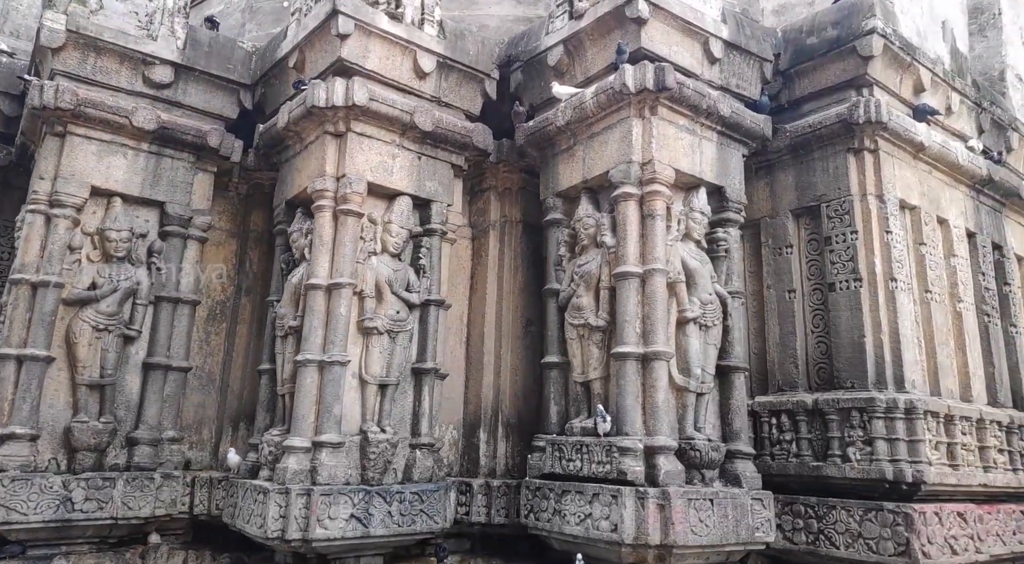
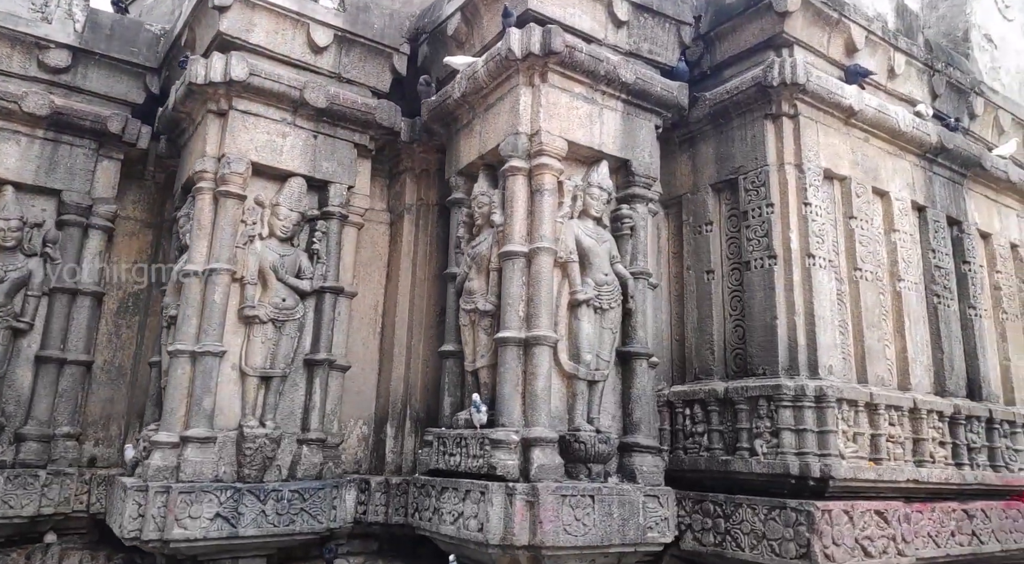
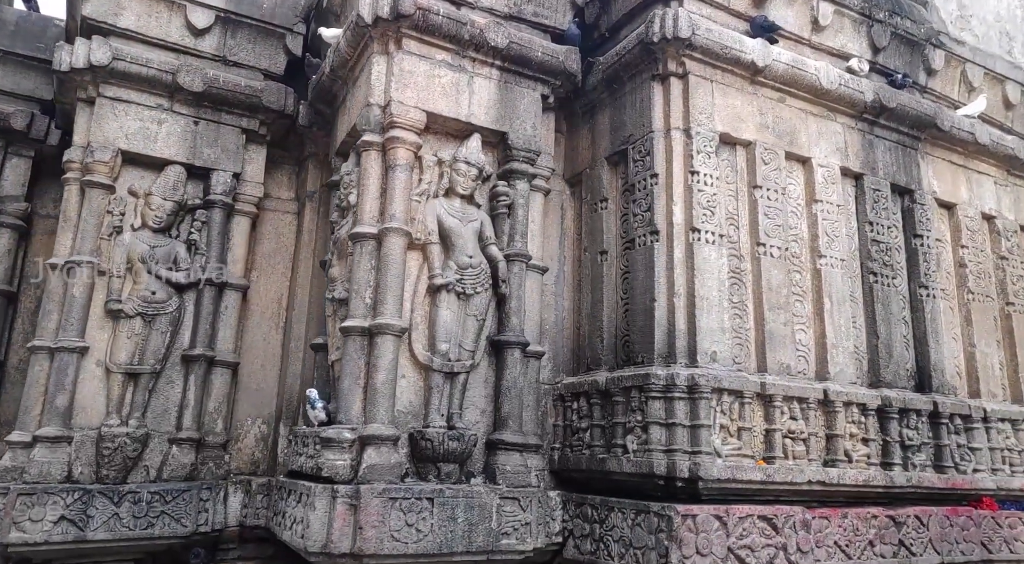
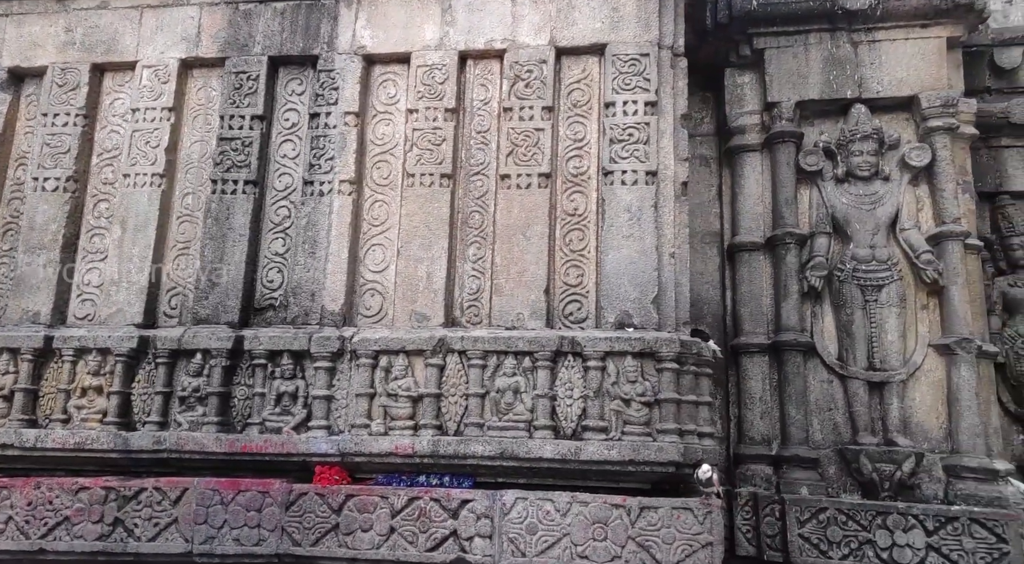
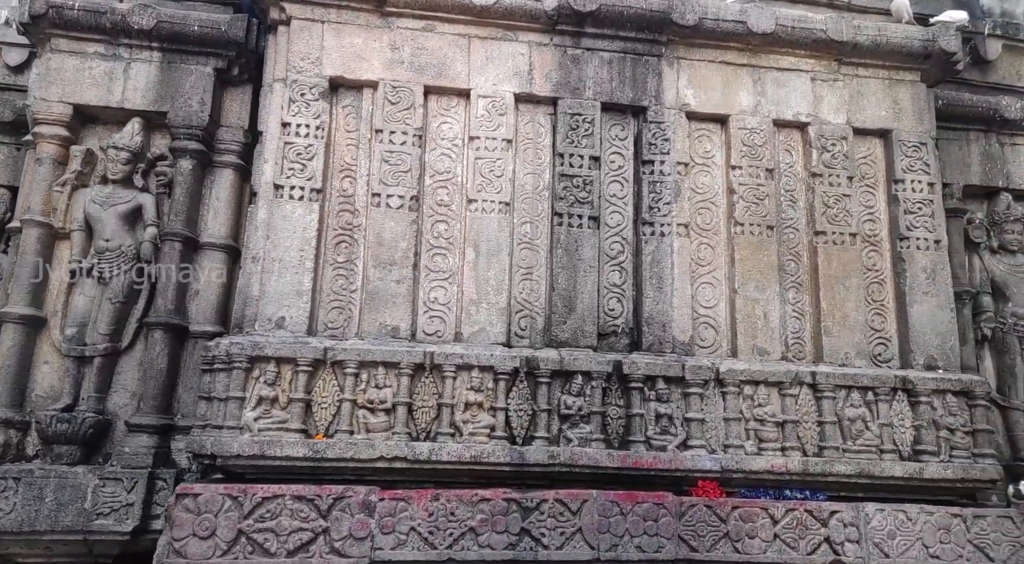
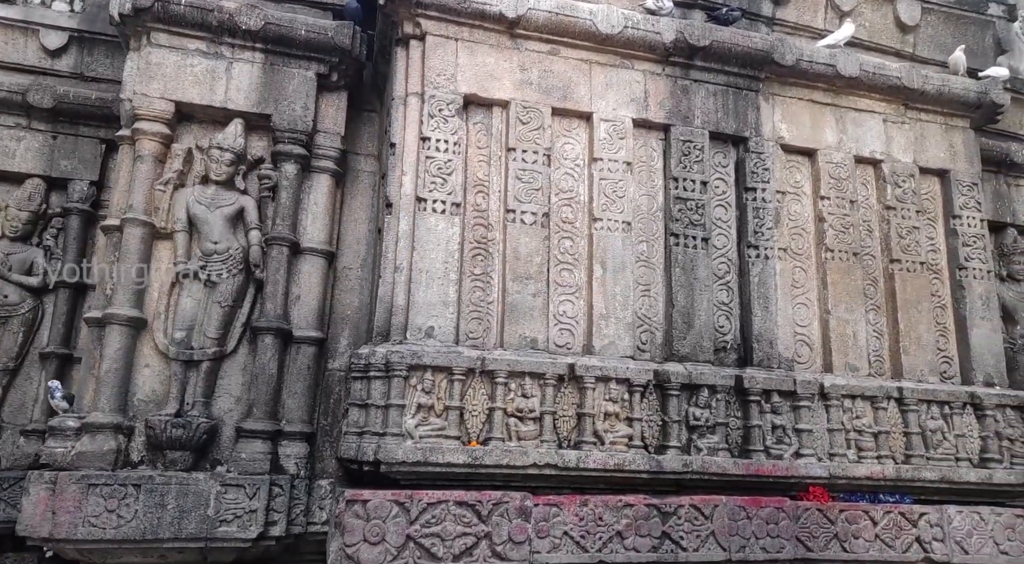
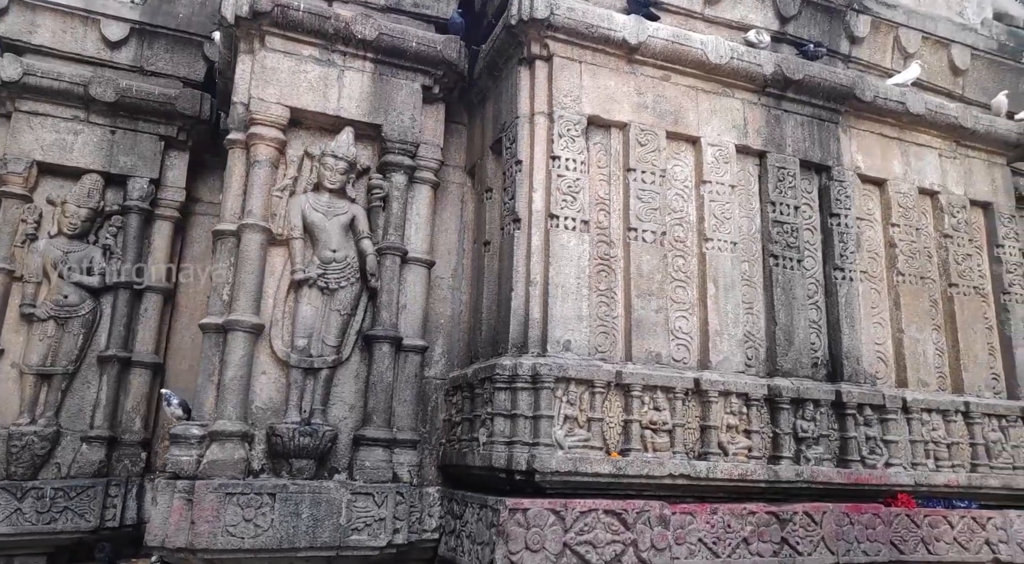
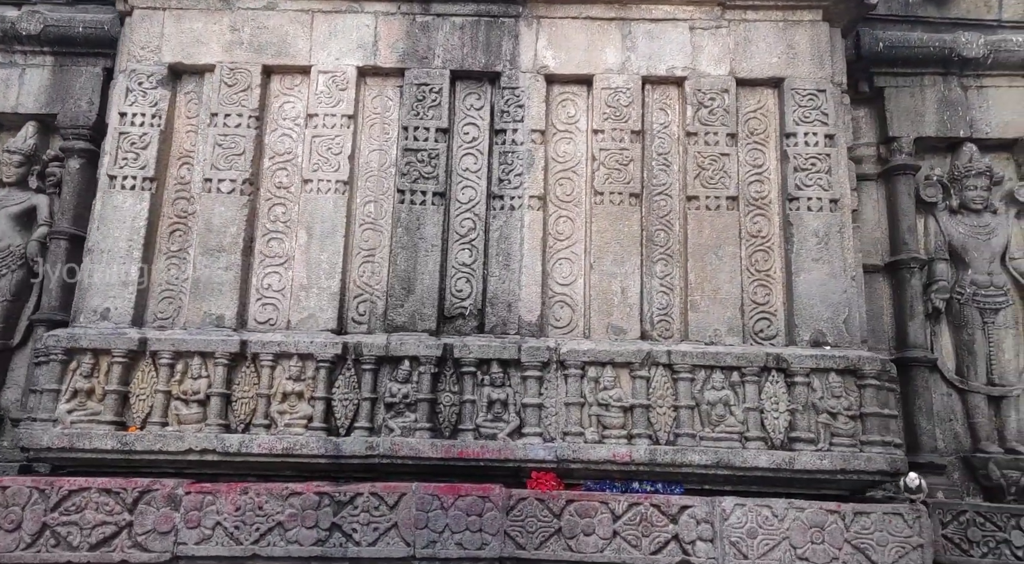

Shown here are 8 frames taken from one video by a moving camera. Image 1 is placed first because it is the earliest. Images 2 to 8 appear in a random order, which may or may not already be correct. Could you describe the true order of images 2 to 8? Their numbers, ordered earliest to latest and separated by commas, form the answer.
2, 3, 7, 6, 5, 8, 4
